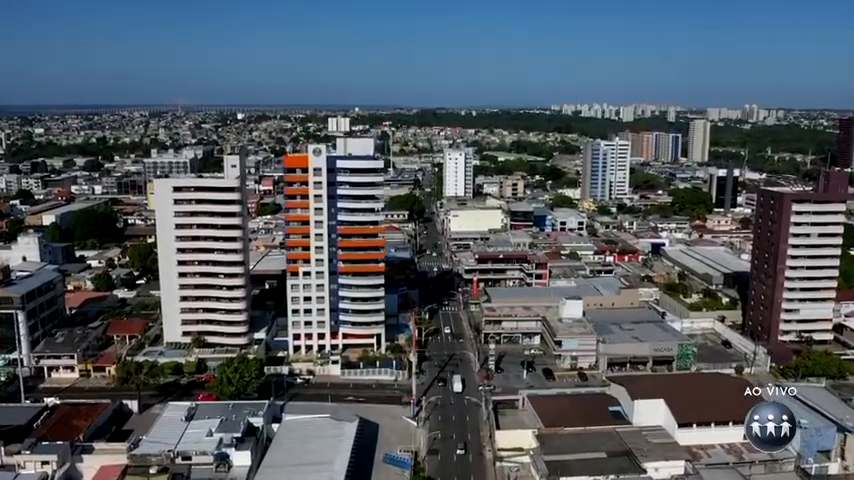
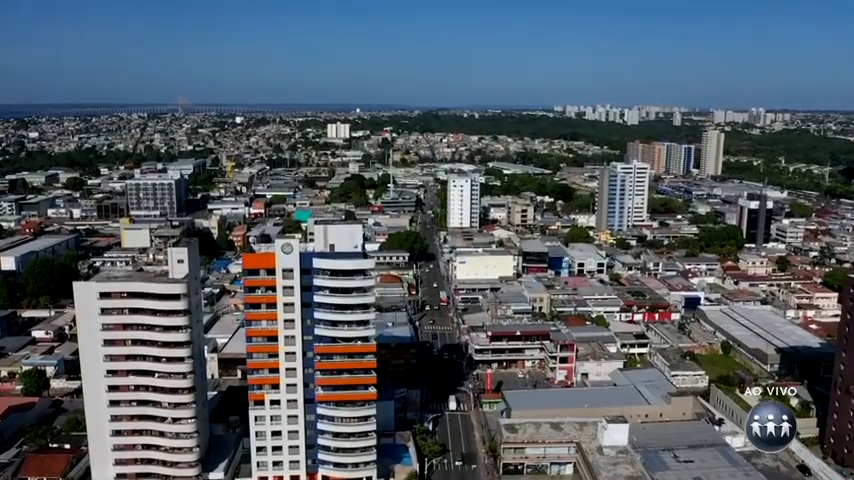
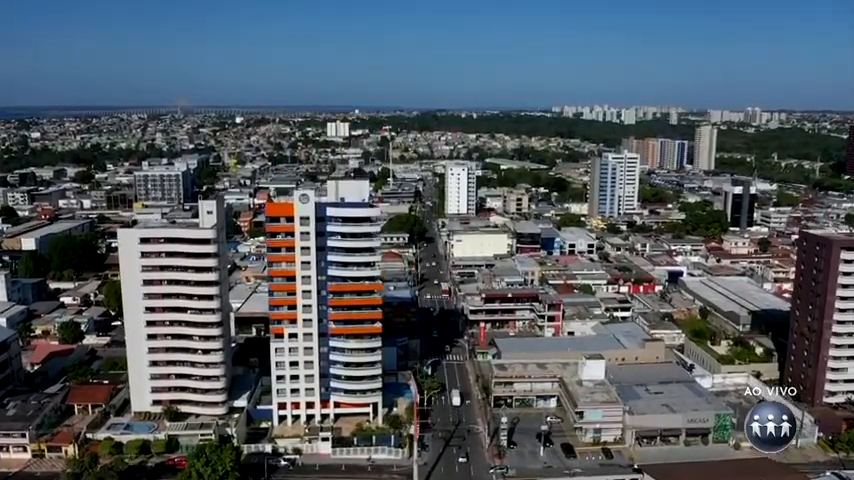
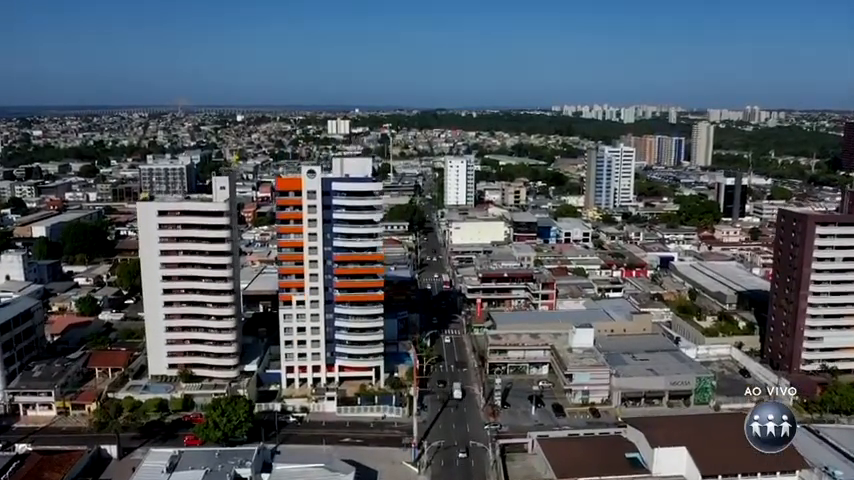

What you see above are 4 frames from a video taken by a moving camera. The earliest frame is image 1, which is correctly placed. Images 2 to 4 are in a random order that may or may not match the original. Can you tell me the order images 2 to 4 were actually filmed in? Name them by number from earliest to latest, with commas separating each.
4, 3, 2
